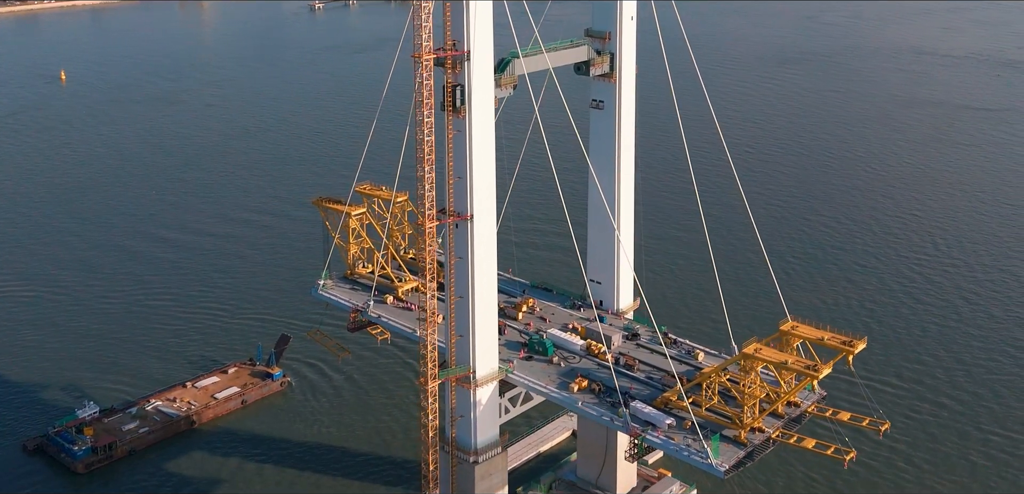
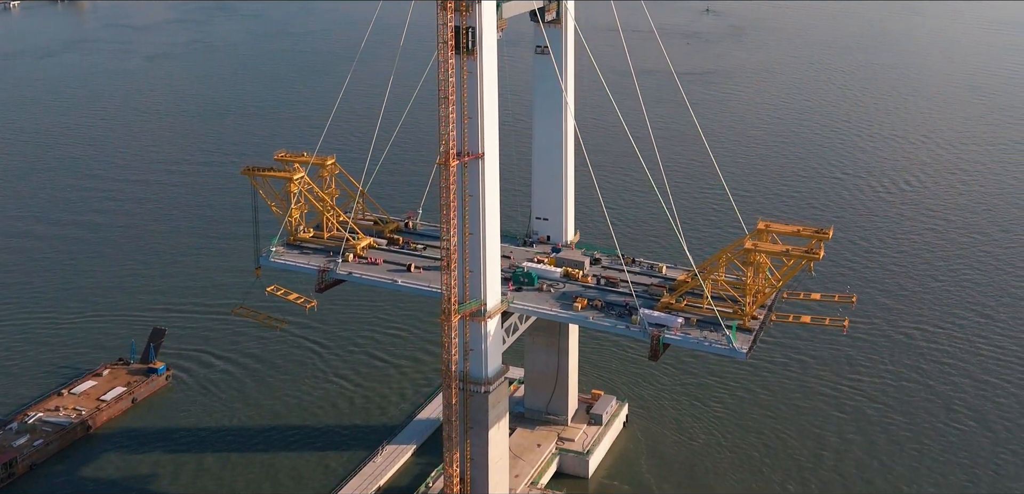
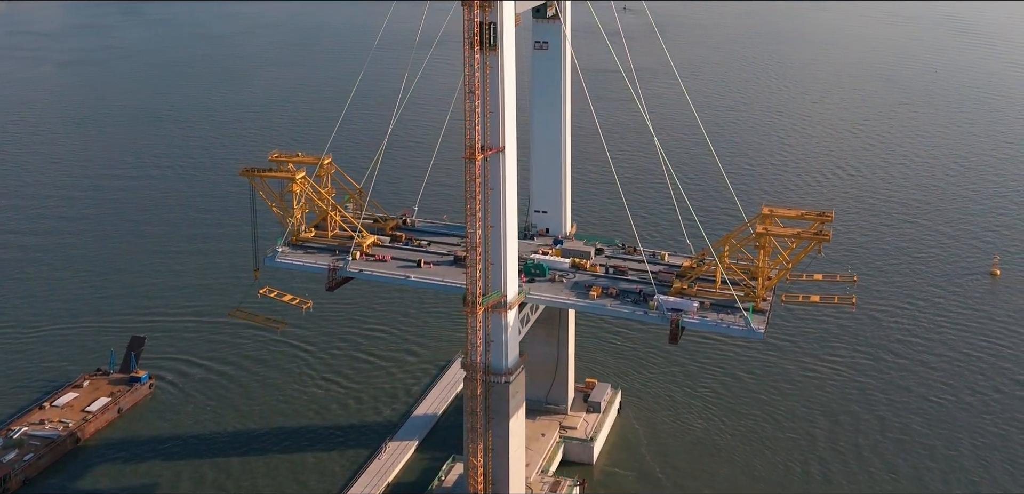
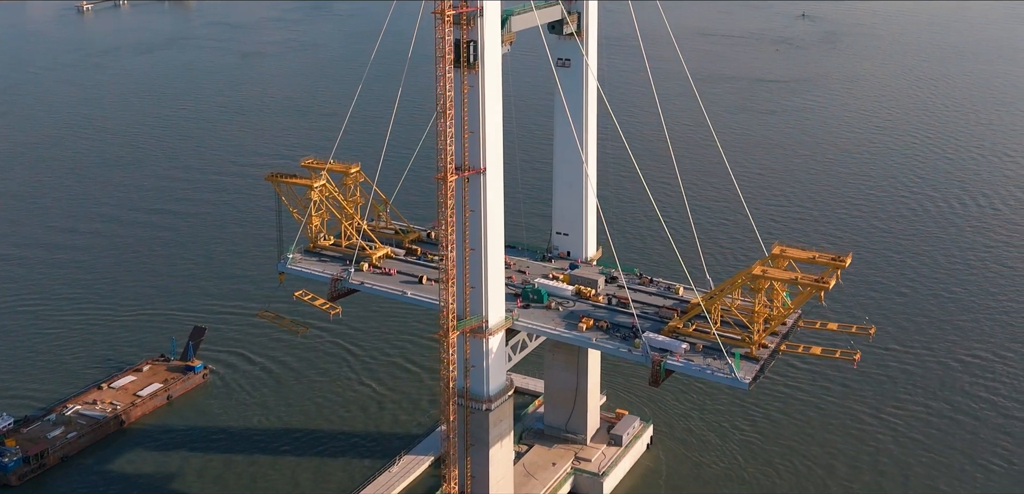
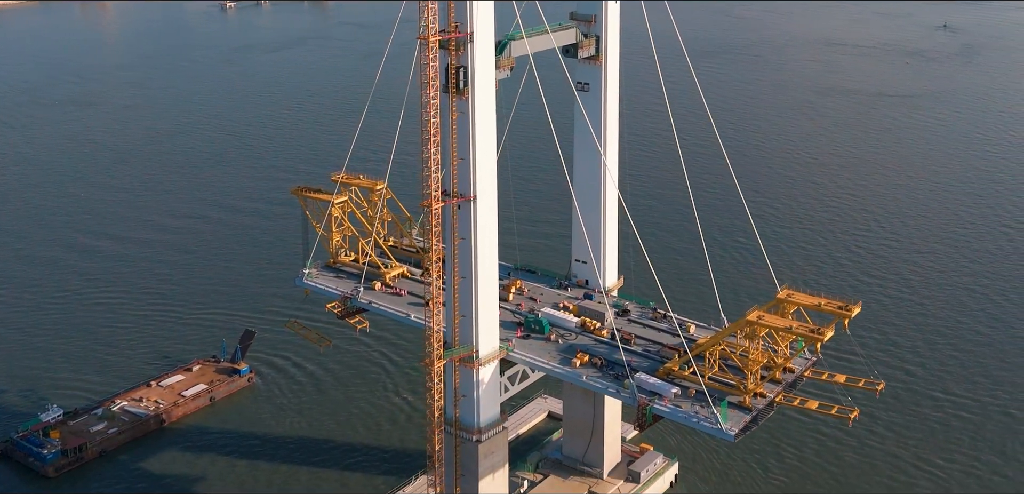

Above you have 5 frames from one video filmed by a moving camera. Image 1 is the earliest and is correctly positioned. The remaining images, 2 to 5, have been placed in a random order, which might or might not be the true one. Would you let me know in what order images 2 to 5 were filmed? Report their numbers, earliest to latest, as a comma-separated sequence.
5, 4, 2, 3
